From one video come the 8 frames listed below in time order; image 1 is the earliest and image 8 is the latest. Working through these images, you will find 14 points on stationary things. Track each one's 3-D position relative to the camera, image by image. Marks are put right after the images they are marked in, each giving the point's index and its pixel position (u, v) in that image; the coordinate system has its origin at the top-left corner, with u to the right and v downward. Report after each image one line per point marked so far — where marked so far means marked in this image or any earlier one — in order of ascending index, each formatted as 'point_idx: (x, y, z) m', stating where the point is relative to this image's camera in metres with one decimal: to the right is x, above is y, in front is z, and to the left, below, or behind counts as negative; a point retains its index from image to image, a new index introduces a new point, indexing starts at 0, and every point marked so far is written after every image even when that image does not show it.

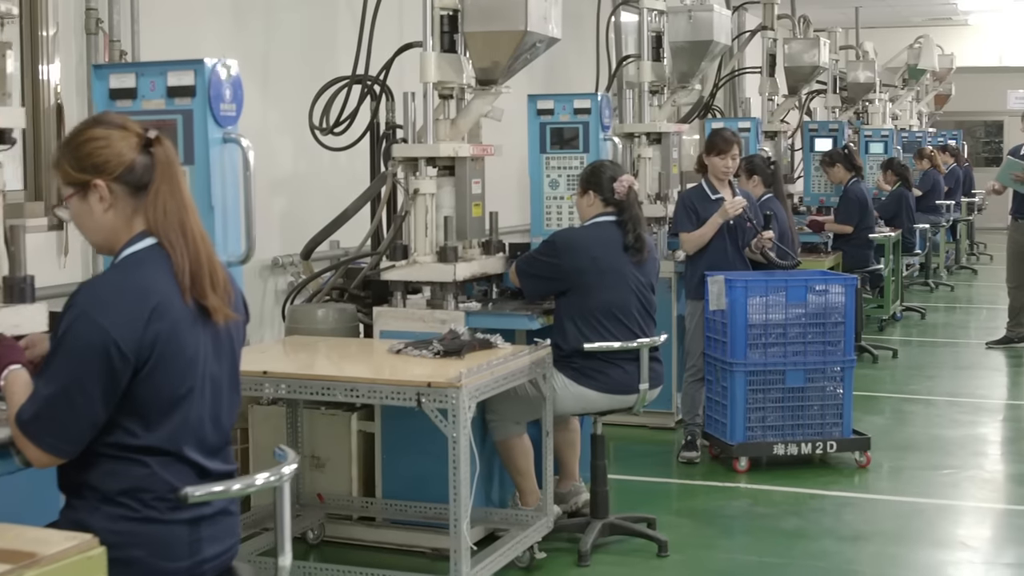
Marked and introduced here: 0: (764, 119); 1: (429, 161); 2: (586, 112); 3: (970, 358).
0: (+1.0, +0.7, +6.8) m
1: (-0.2, +0.3, +3.7) m
2: (+0.2, +0.4, +3.9) m
3: (+2.0, -0.3, +7.1) m
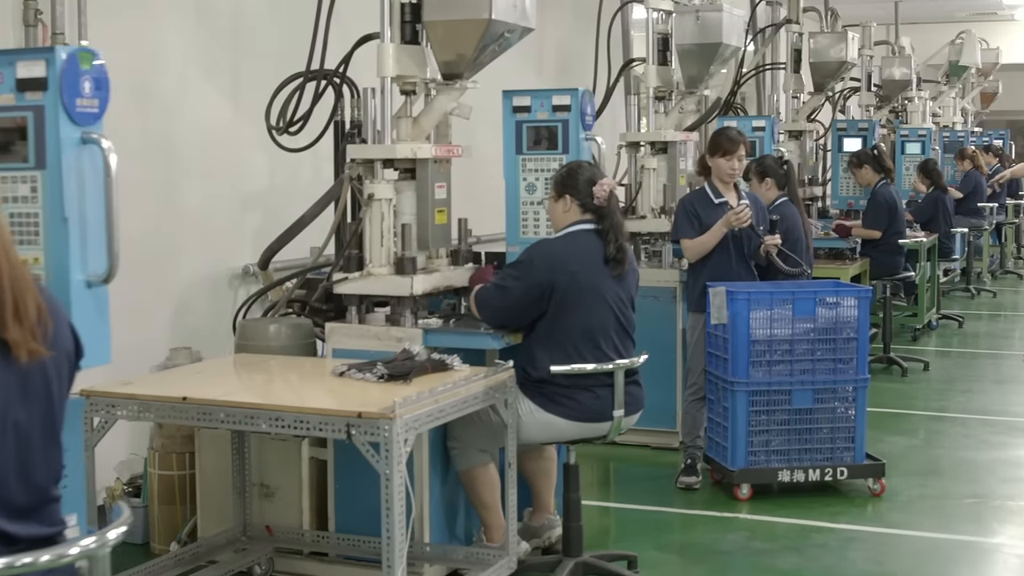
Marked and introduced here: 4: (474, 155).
0: (+1.1, +0.7, +6.4) m
1: (-0.3, +0.3, +3.3) m
2: (+0.1, +0.4, +3.6) m
3: (+2.0, -0.3, +6.7) m
4: (-0.1, +0.5, +5.9) m
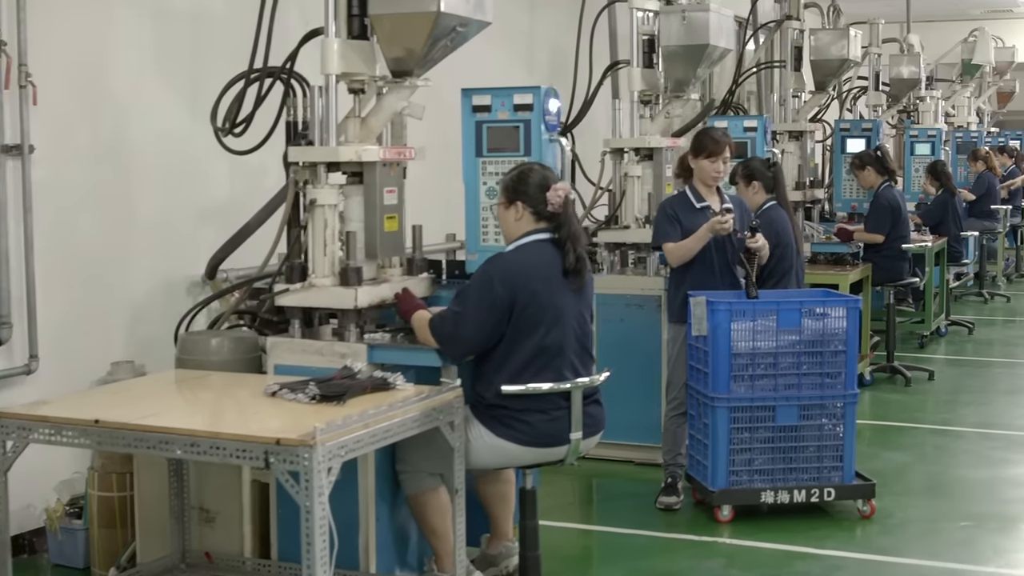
0: (+1.0, +0.6, +6.2) m
1: (-0.3, +0.2, +3.1) m
2: (0.0, +0.4, +3.4) m
3: (+2.0, -0.4, +6.5) m
4: (-0.2, +0.4, +5.7) m
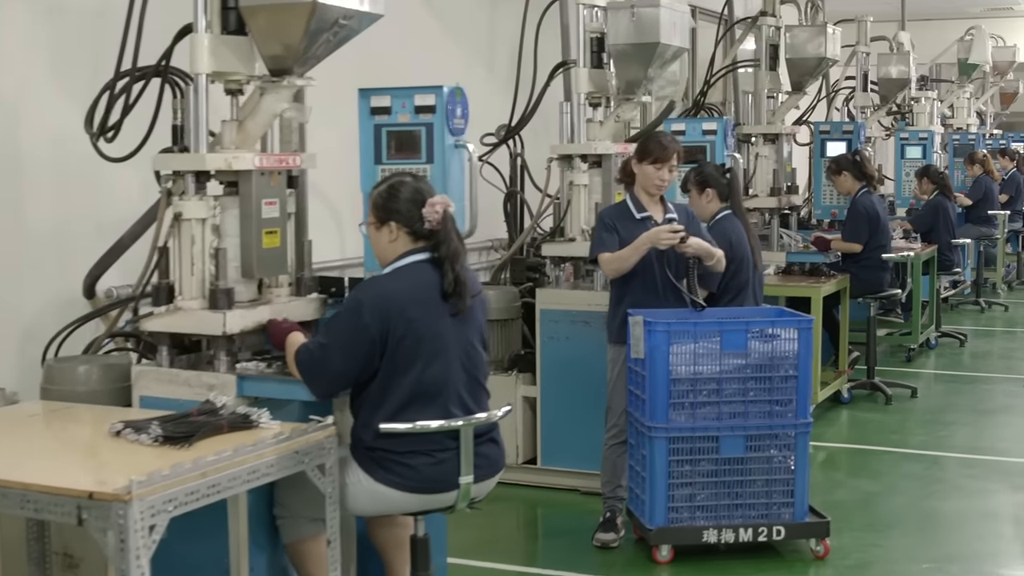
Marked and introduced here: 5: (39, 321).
0: (+0.9, +0.6, +5.8) m
1: (-0.5, +0.2, +2.8) m
2: (-0.2, +0.3, +3.0) m
3: (+1.8, -0.4, +6.1) m
4: (-0.3, +0.4, +5.4) m
5: (-1.1, -0.1, +3.8) m
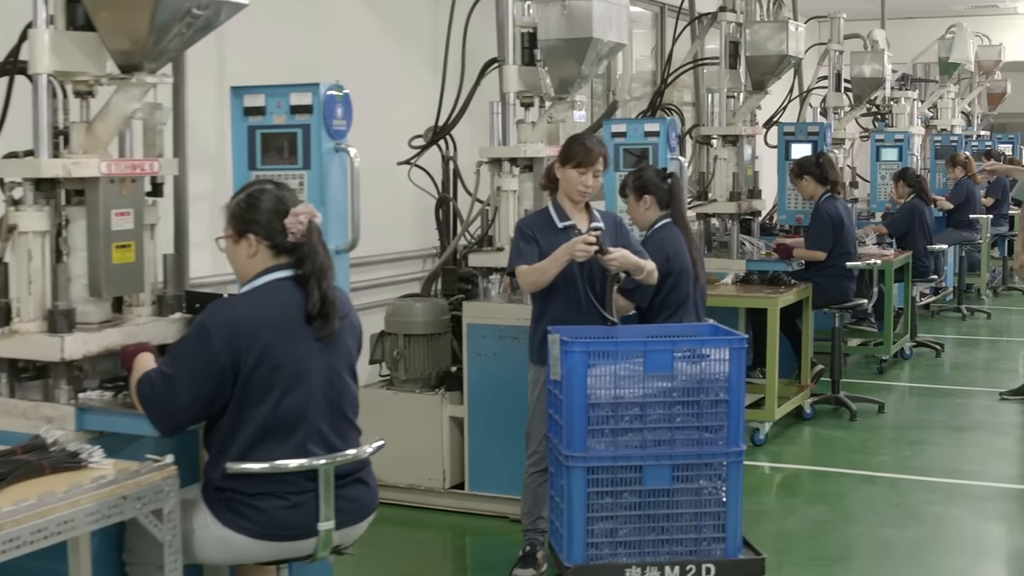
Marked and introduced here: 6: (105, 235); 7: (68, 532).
0: (+0.7, +0.6, +5.6) m
1: (-0.7, +0.2, +2.5) m
2: (-0.3, +0.3, +2.8) m
3: (+1.6, -0.4, +5.8) m
4: (-0.5, +0.4, +5.1) m
5: (-1.3, -0.1, +3.5) m
6: (-0.6, +0.1, +2.5) m
7: (-0.6, -0.3, +2.1) m
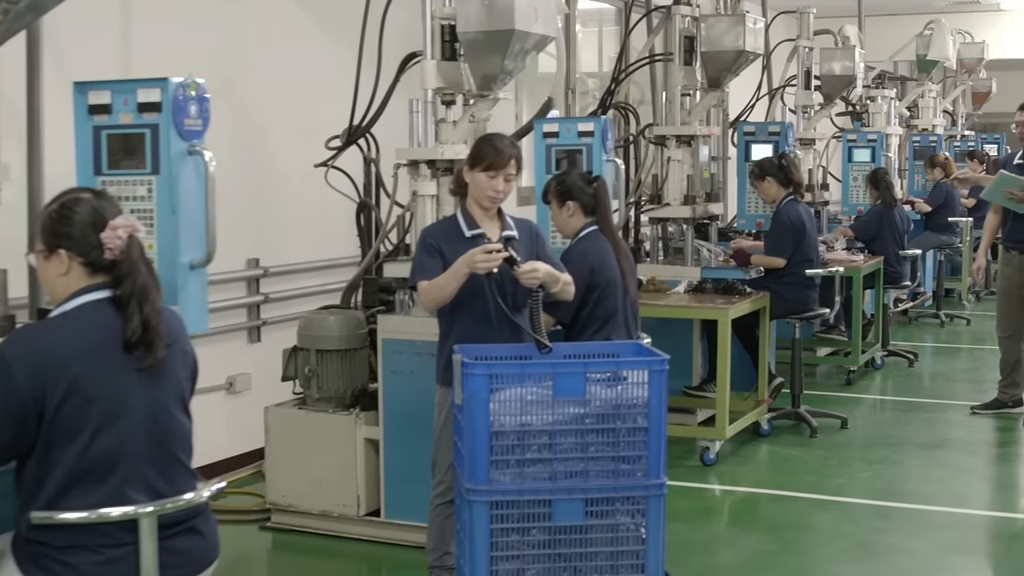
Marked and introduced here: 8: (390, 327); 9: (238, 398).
0: (+0.5, +0.5, +5.3) m
1: (-0.9, +0.1, +2.2) m
2: (-0.5, +0.3, +2.5) m
3: (+1.5, -0.5, +5.5) m
4: (-0.7, +0.3, +4.8) m
5: (-1.5, -0.1, +3.2) m
6: (-0.8, +0.1, +2.2) m
7: (-0.7, -0.3, +1.8) m
8: (-0.3, -0.1, +3.7) m
9: (-0.8, -0.3, +4.6) m
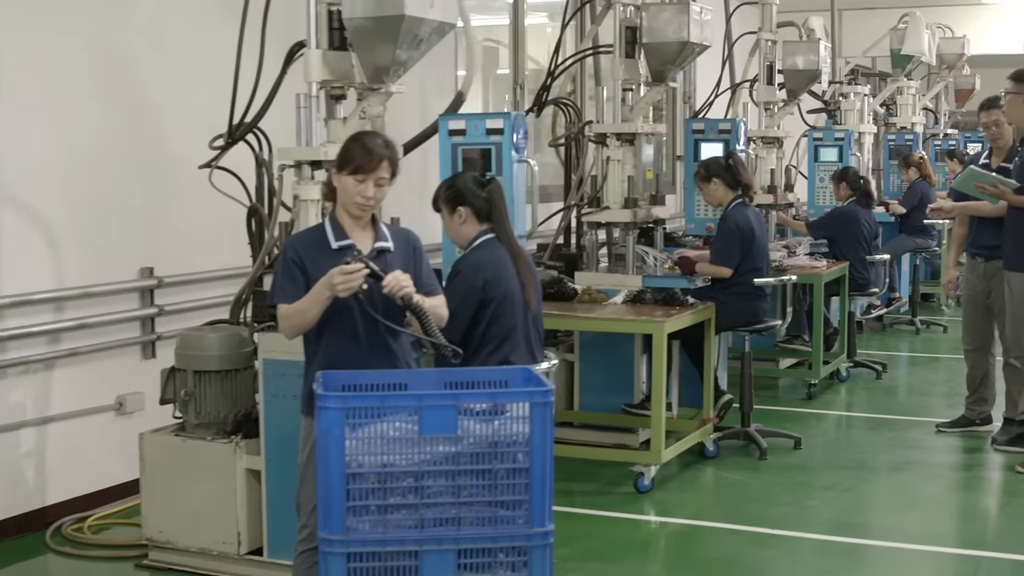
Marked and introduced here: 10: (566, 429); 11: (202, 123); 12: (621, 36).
0: (+0.3, +0.5, +4.9) m
1: (-1.1, +0.1, +1.8) m
2: (-0.7, +0.2, +2.1) m
3: (+1.2, -0.5, +5.1) m
4: (-0.9, +0.3, +4.4) m
5: (-1.7, -0.2, +2.9) m
6: (-1.0, 0.0, +1.9) m
7: (-1.0, -0.4, +1.4) m
8: (-0.5, -0.1, +3.3) m
9: (-1.0, -0.3, +4.3) m
10: (+0.2, -0.4, +4.9) m
11: (-0.8, +0.5, +4.5) m
12: (+0.3, +0.8, +4.9) m
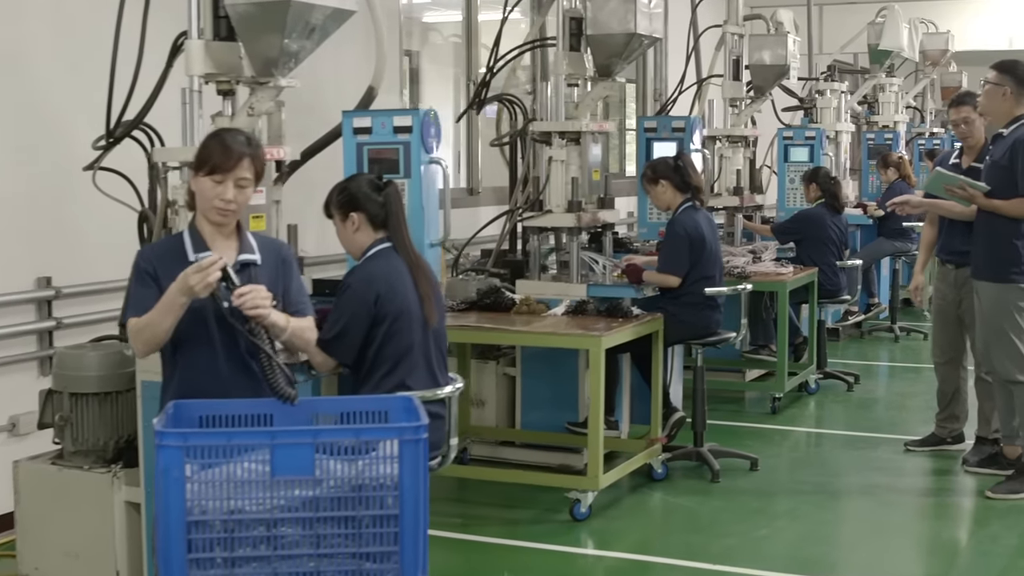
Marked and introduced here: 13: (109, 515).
0: (+0.1, +0.5, +4.6) m
1: (-1.3, +0.1, +1.5) m
2: (-0.9, +0.2, +1.8) m
3: (+1.1, -0.5, +4.8) m
4: (-1.1, +0.3, +4.1) m
5: (-1.9, -0.2, +2.5) m
6: (-1.2, 0.0, +1.5) m
7: (-1.1, -0.4, +1.1) m
8: (-0.7, -0.1, +3.0) m
9: (-1.2, -0.4, +3.9) m
10: (0.0, -0.4, +4.6) m
11: (-1.0, +0.4, +4.2) m
12: (+0.2, +0.7, +4.6) m
13: (-0.8, -0.4, +3.1) m
